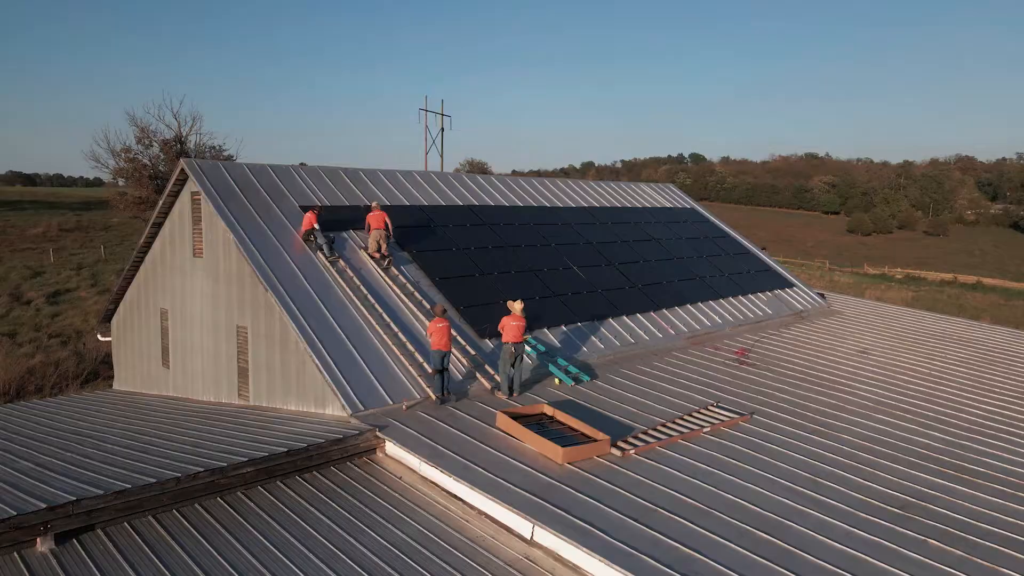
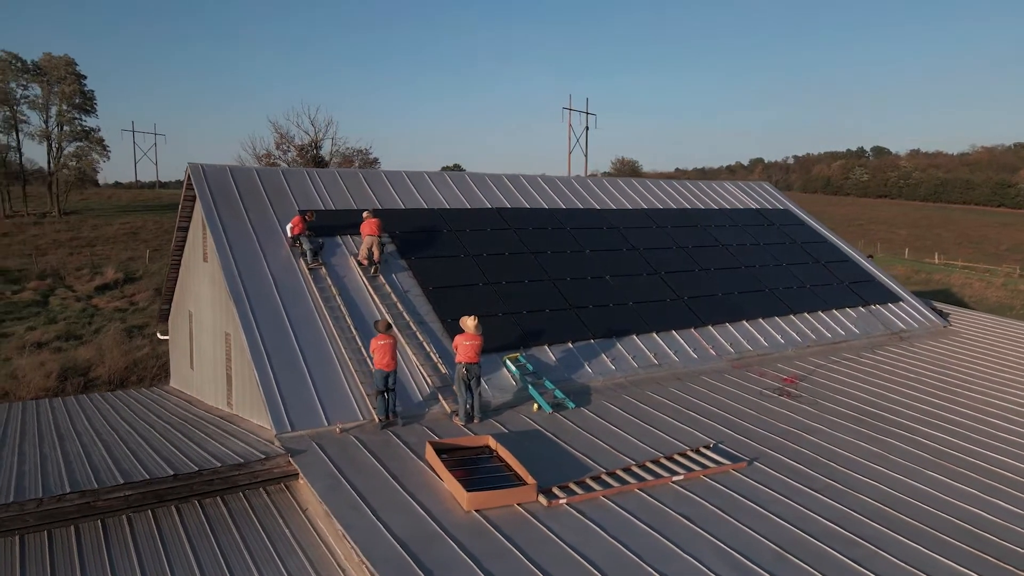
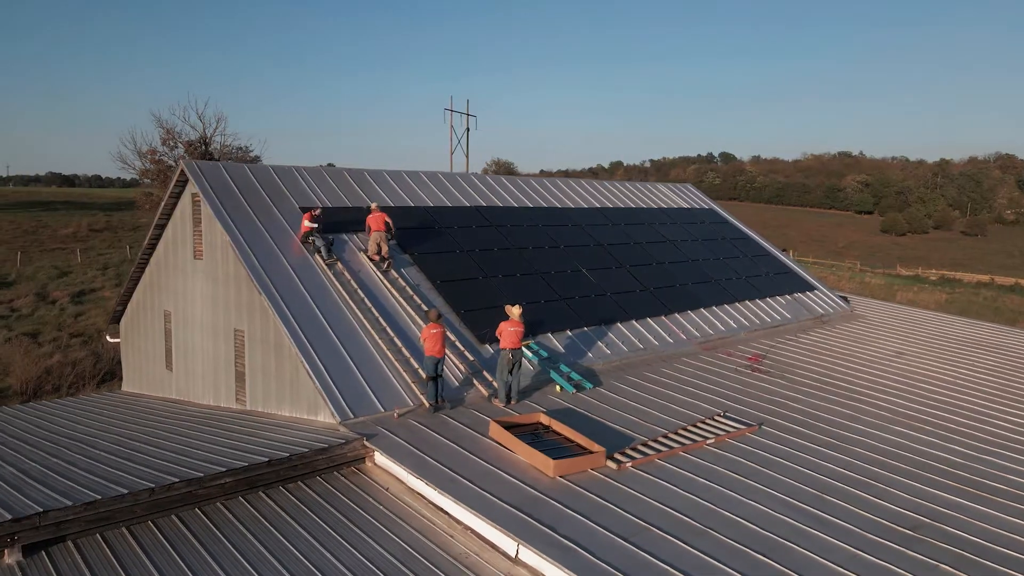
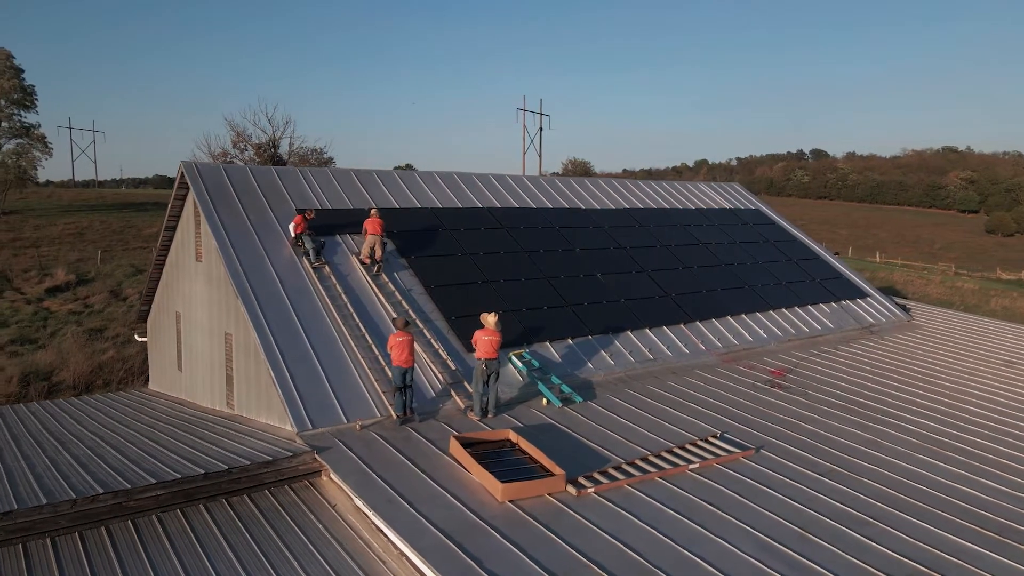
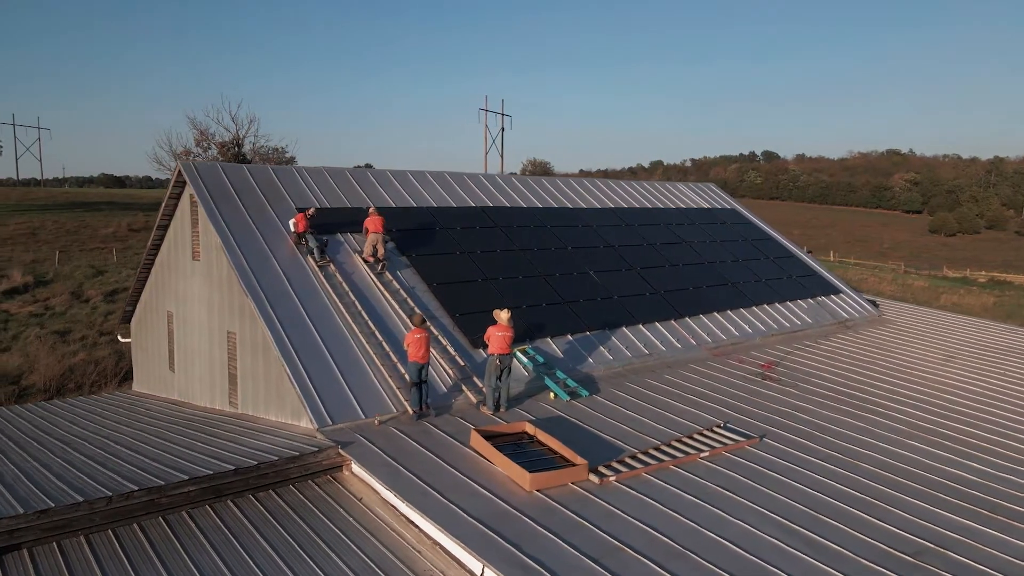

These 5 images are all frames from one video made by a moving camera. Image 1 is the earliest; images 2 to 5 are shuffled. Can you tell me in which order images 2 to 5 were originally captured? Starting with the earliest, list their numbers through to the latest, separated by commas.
3, 5, 4, 2
